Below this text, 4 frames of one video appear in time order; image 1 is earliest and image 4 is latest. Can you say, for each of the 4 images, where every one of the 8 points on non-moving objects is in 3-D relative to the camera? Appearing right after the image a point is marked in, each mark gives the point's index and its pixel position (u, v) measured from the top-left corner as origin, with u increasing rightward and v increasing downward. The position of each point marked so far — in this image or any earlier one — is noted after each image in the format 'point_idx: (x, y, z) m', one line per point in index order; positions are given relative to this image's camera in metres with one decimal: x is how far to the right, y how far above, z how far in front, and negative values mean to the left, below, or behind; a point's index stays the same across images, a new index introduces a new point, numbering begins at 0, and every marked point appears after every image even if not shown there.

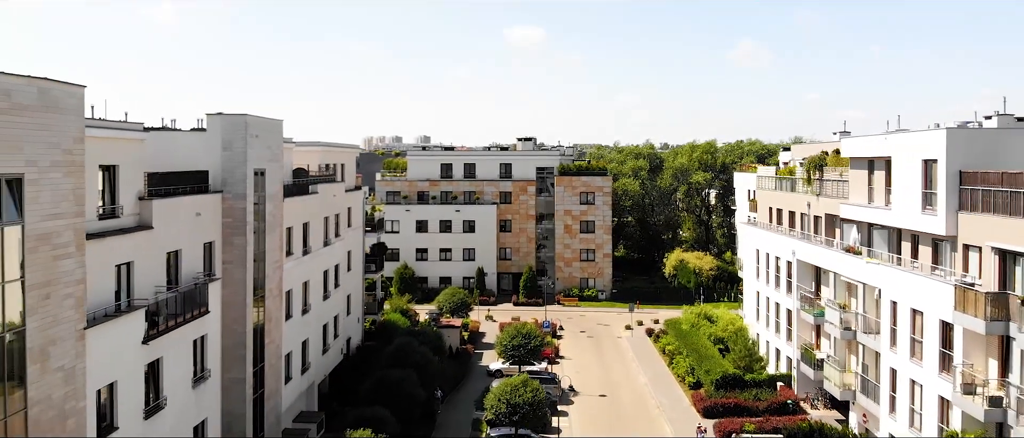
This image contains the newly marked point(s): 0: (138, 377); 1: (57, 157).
0: (-7.8, -3.3, +15.8) m
1: (-7.8, +1.1, +12.8) m
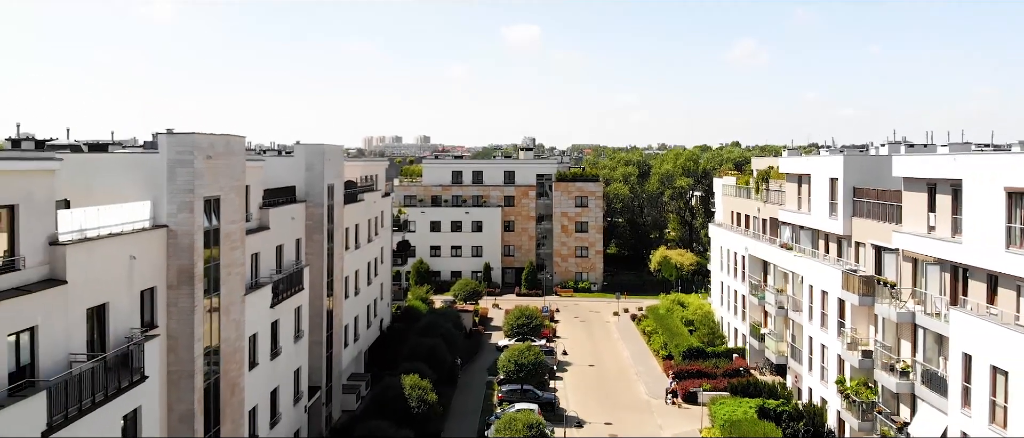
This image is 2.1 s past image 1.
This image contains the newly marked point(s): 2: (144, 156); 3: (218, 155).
0: (-7.5, -3.4, +23.0) m
1: (-7.5, +0.9, +20.0) m
2: (-8.7, +1.5, +17.8) m
3: (-7.5, +1.7, +19.1) m
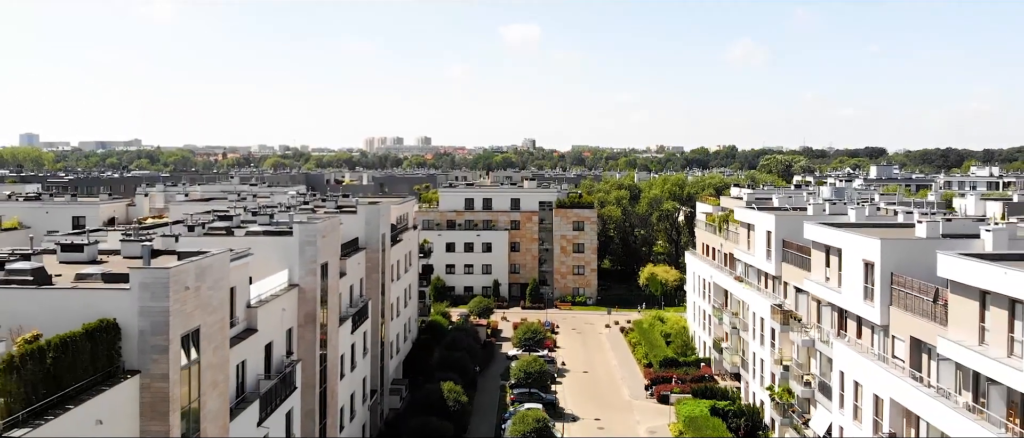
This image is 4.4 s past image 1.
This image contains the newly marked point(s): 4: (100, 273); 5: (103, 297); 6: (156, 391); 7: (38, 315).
0: (-6.9, -5.6, +31.8) m
1: (-6.9, -1.2, +28.8) m
2: (-8.1, -0.7, +26.6) m
3: (-6.9, -0.5, +27.9) m
4: (-9.9, -1.3, +18.1) m
5: (-8.8, -1.7, +16.2) m
6: (-7.6, -3.7, +16.0) m
7: (-10.4, -2.1, +16.4) m
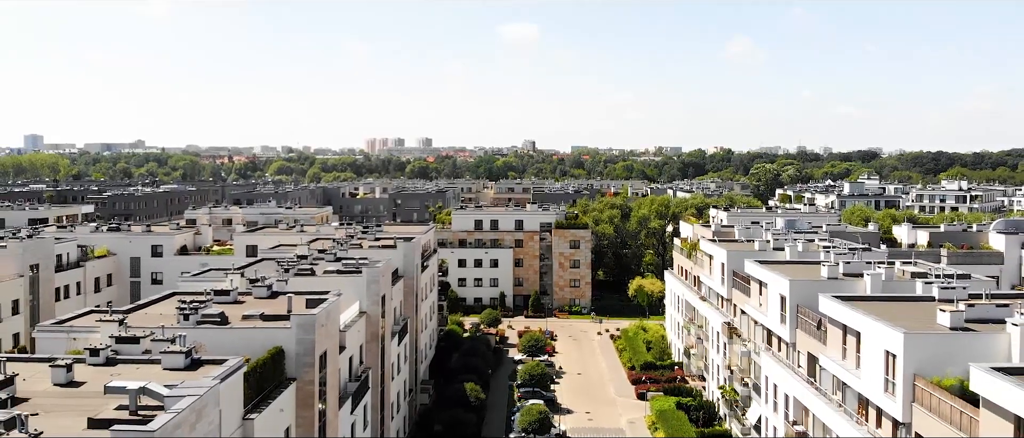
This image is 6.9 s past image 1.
0: (-6.4, -7.8, +41.6) m
1: (-6.4, -3.5, +38.7) m
2: (-7.6, -2.9, +36.4) m
3: (-6.5, -2.8, +37.7) m
4: (-9.4, -3.6, +27.9) m
5: (-8.3, -4.0, +26.0) m
6: (-7.1, -5.9, +25.8) m
7: (-9.9, -4.4, +26.2) m
